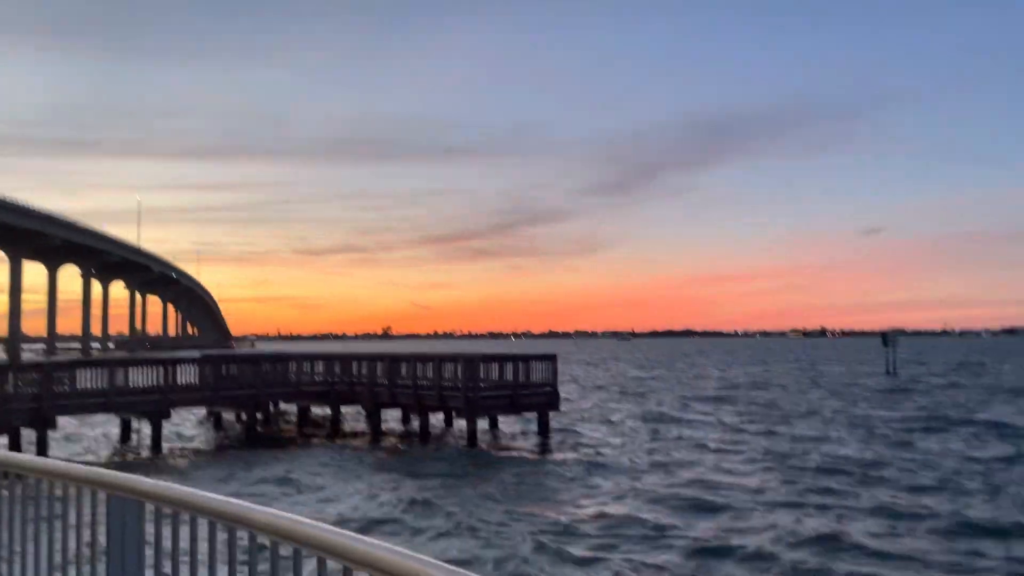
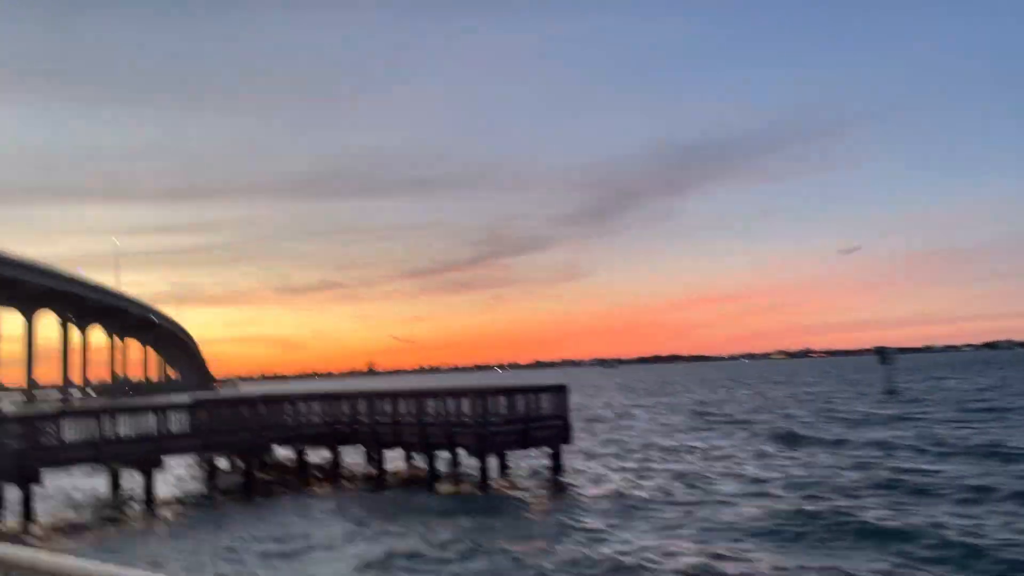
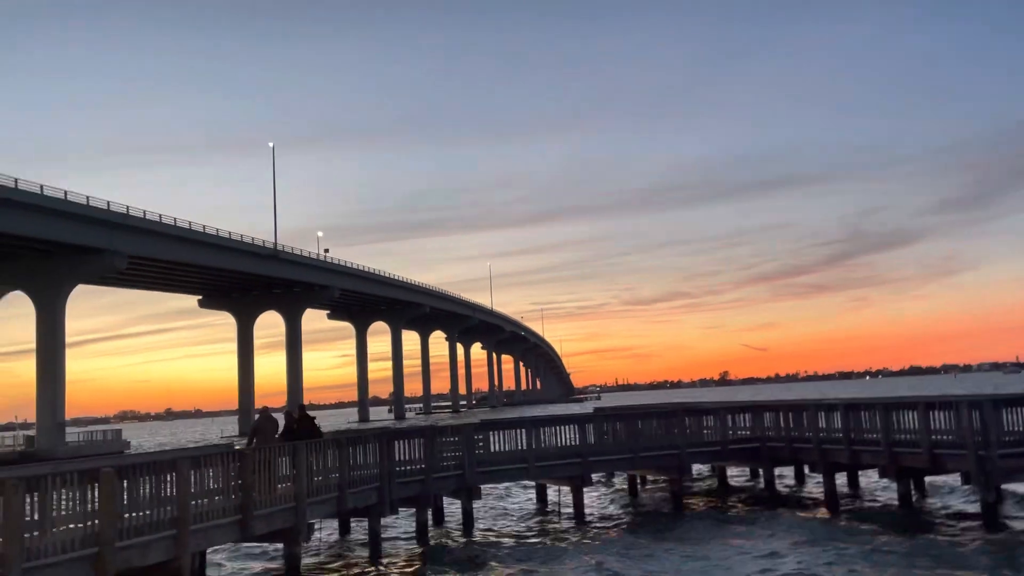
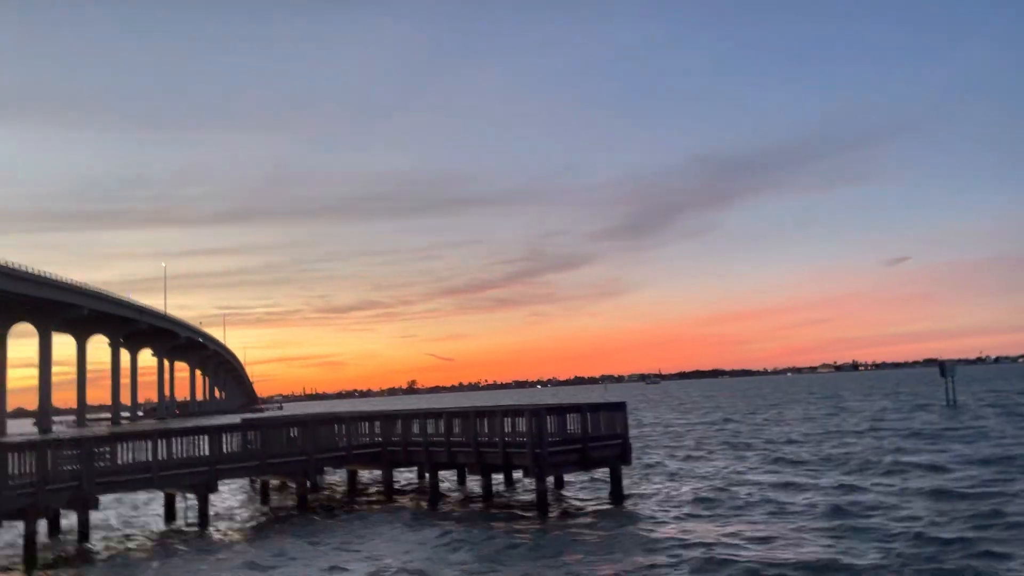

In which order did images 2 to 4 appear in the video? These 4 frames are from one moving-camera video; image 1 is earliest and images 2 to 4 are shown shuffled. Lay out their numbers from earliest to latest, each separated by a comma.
2, 4, 3
